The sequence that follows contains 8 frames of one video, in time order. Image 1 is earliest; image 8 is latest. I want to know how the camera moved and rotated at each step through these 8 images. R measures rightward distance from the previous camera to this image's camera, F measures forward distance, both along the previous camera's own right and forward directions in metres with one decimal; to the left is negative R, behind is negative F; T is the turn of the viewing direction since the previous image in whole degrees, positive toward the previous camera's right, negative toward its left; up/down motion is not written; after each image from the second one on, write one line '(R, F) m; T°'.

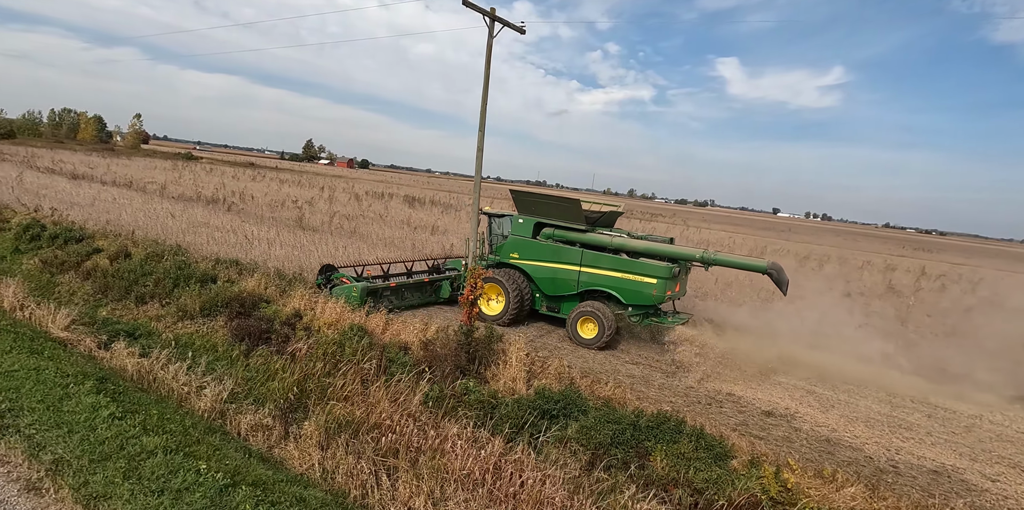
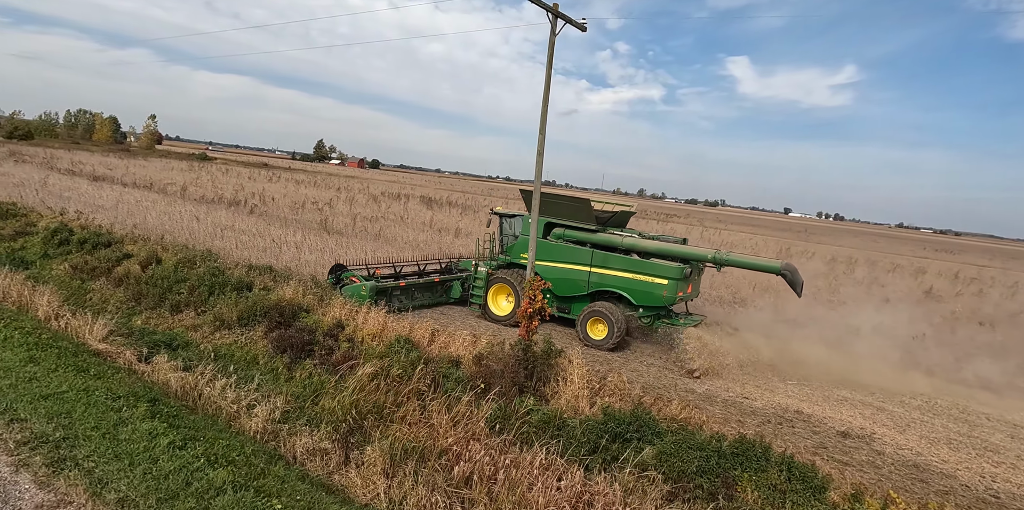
(-0.5, +0.3) m; -1°
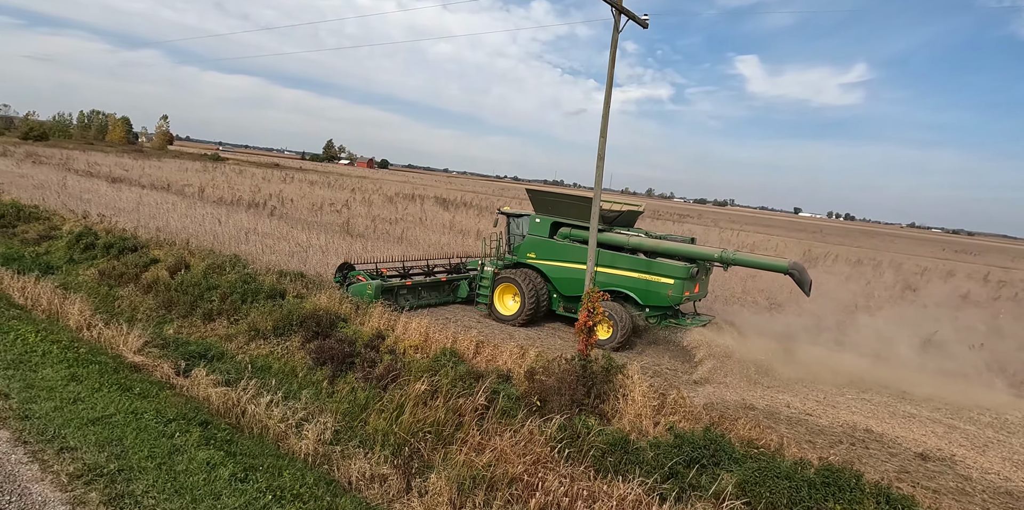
(-0.5, +0.3) m; -1°
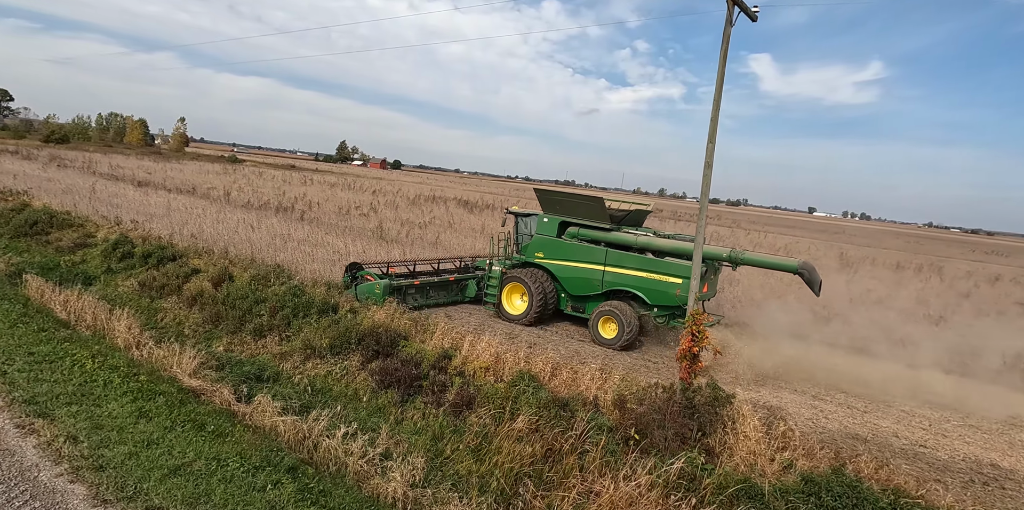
(-0.8, +0.5) m; -1°
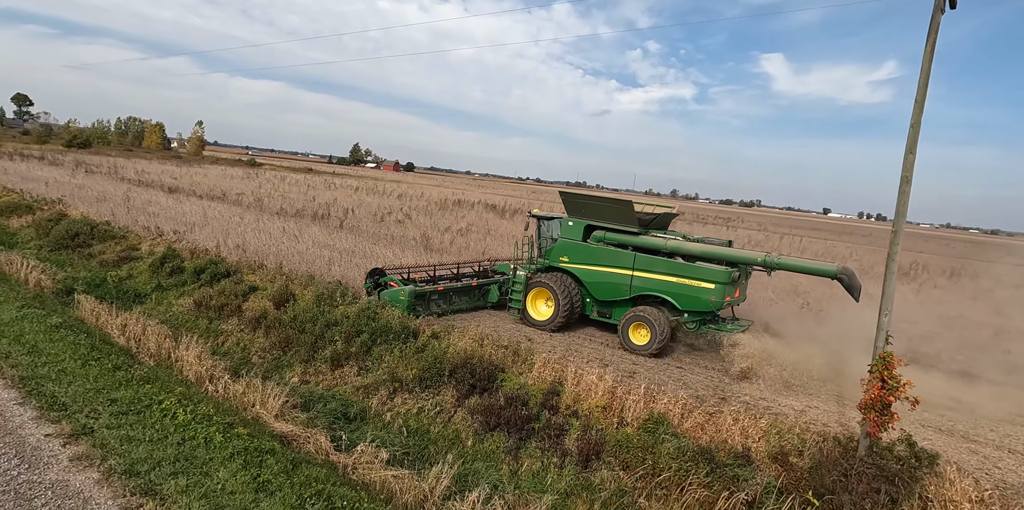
(-1.1, +0.7) m; -1°
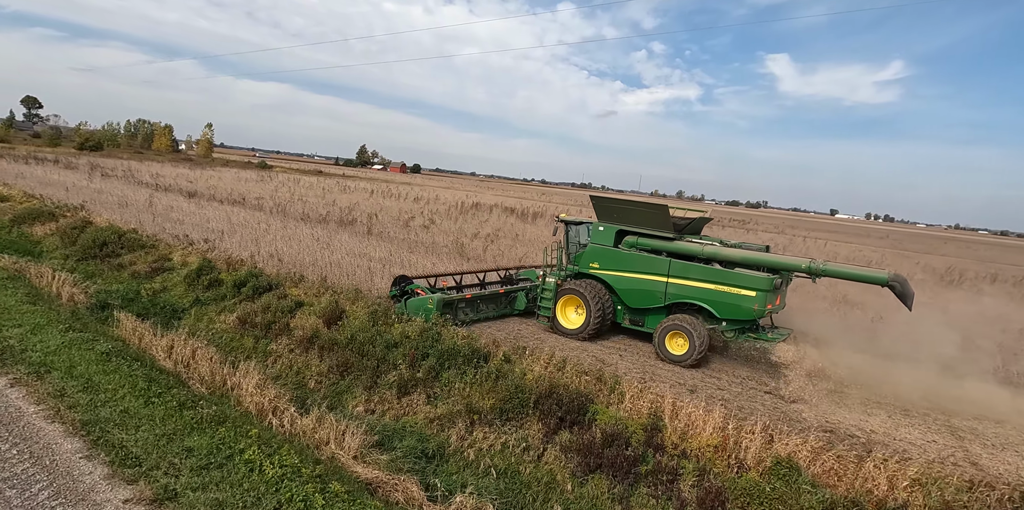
(-0.9, +0.6) m; -1°
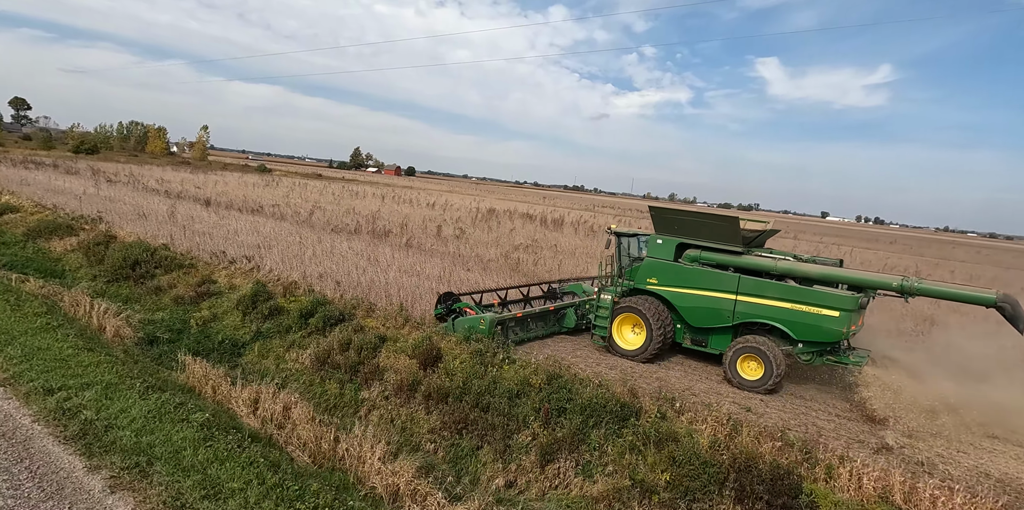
(-1.6, +1.1) m; +1°
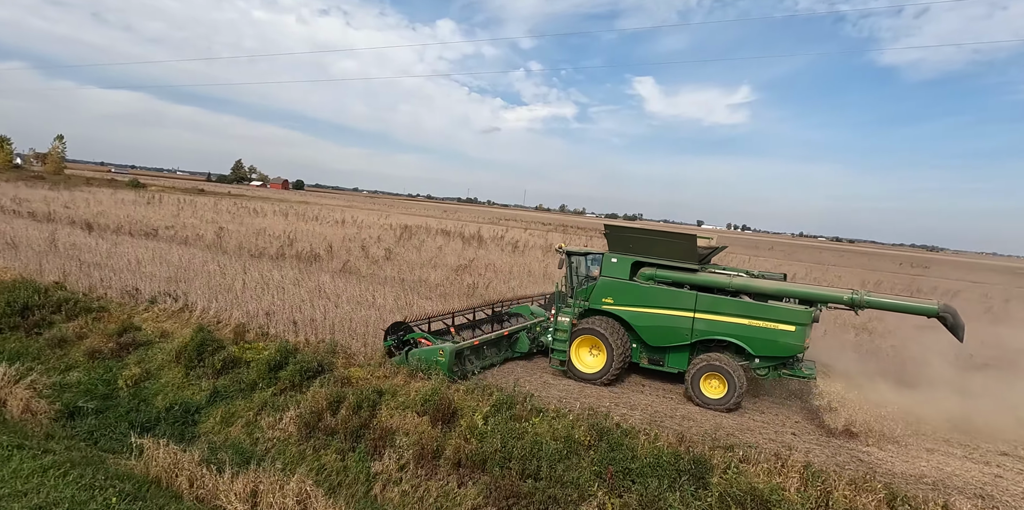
(-1.3, +0.8) m; +10°
